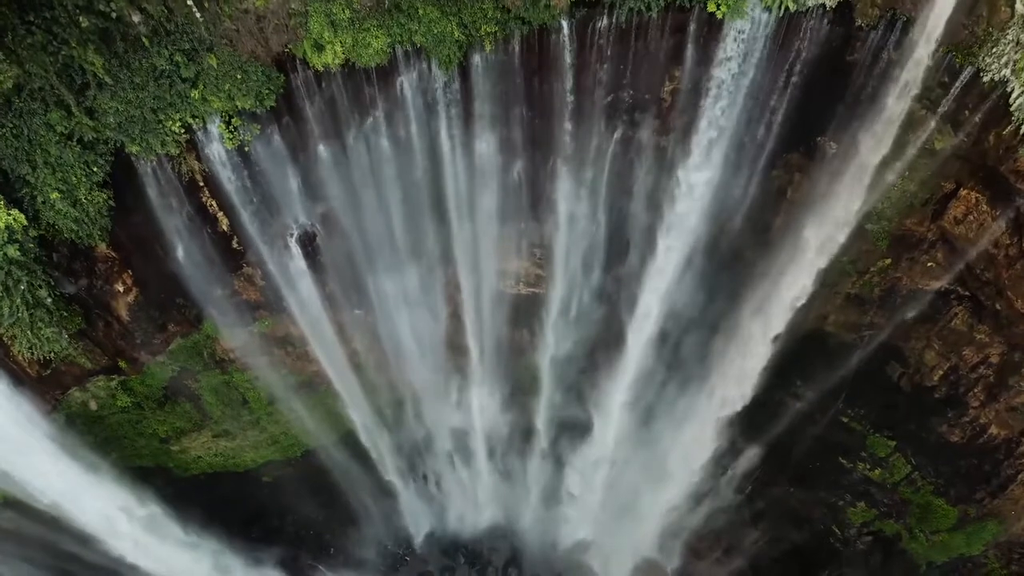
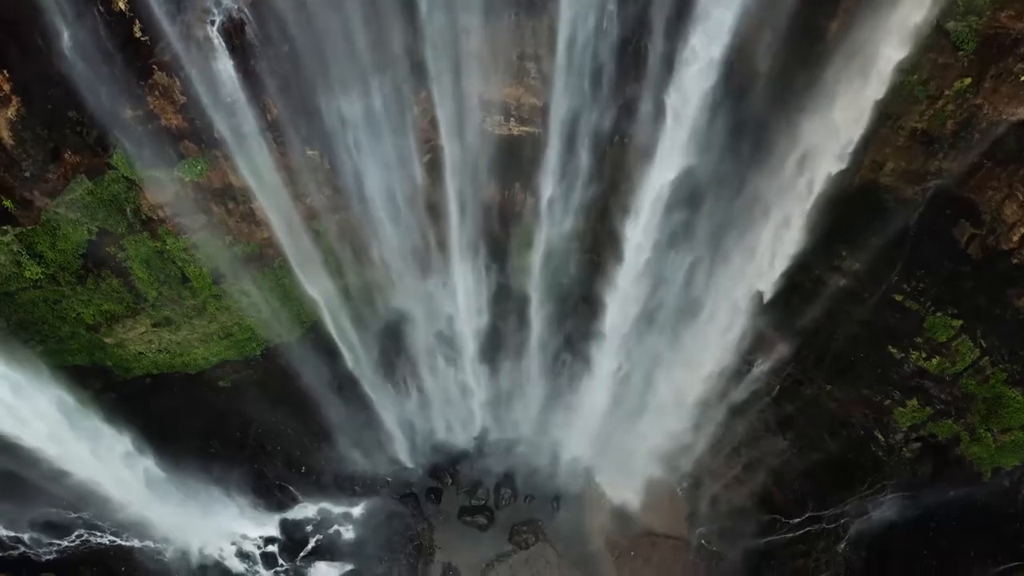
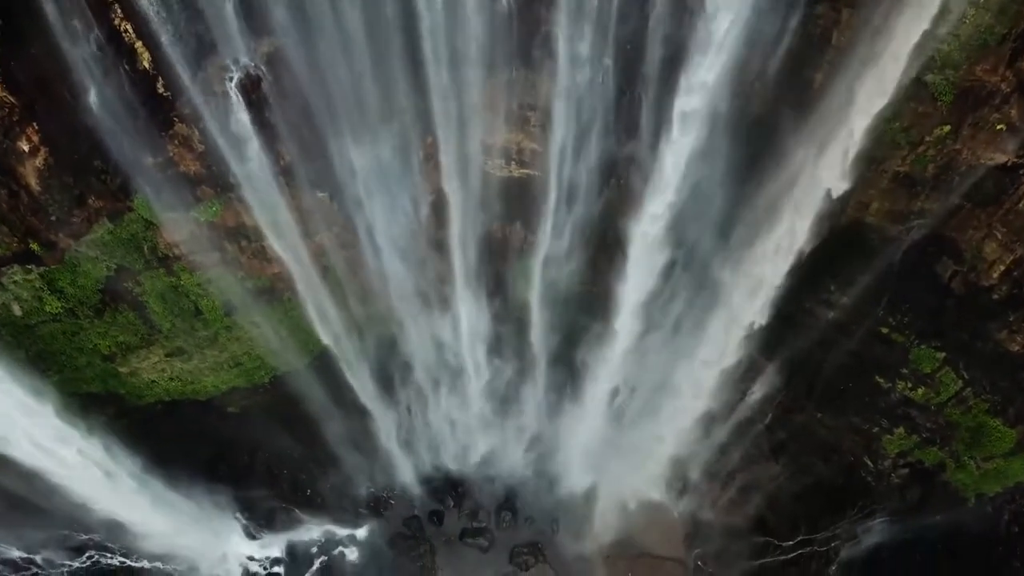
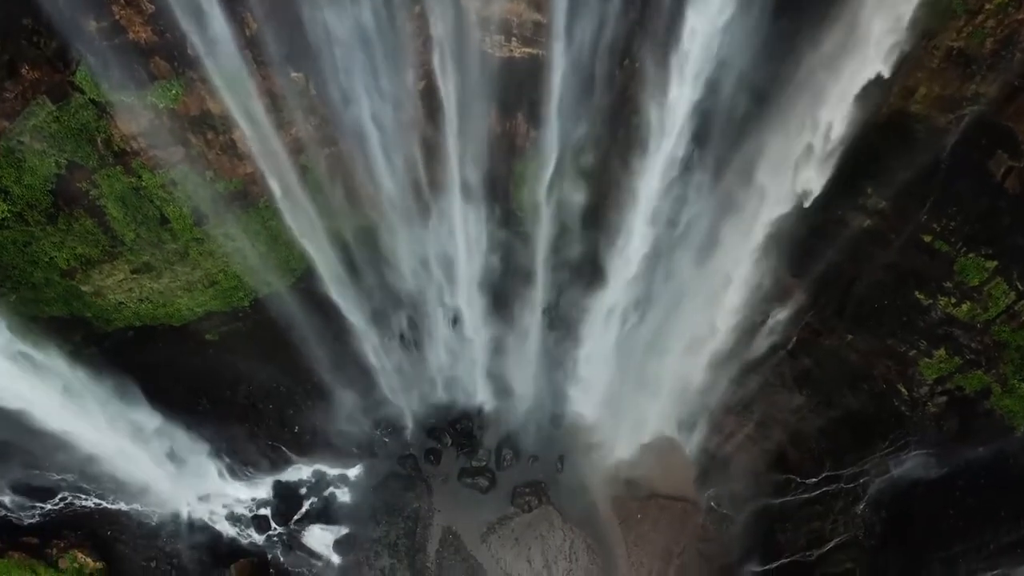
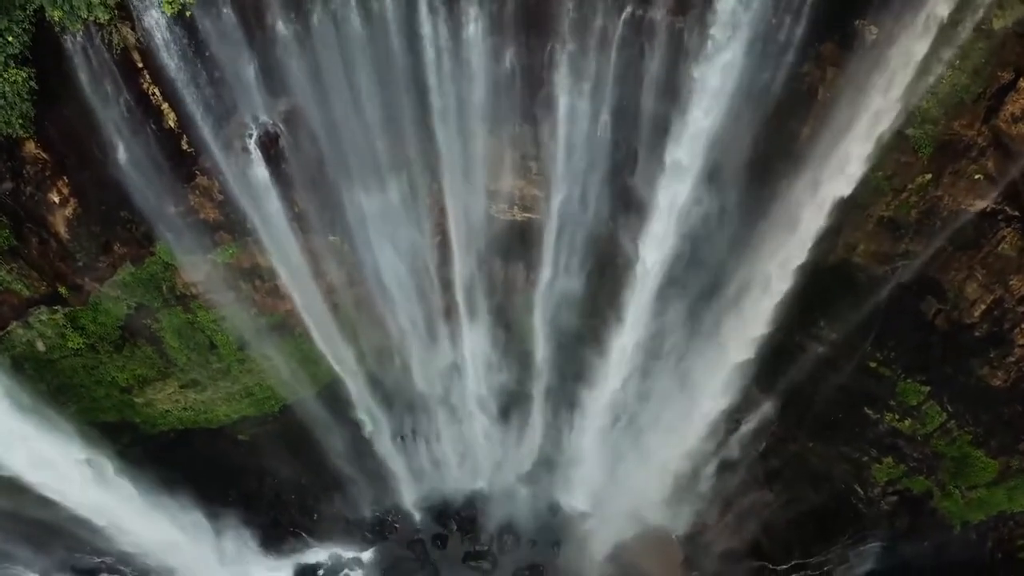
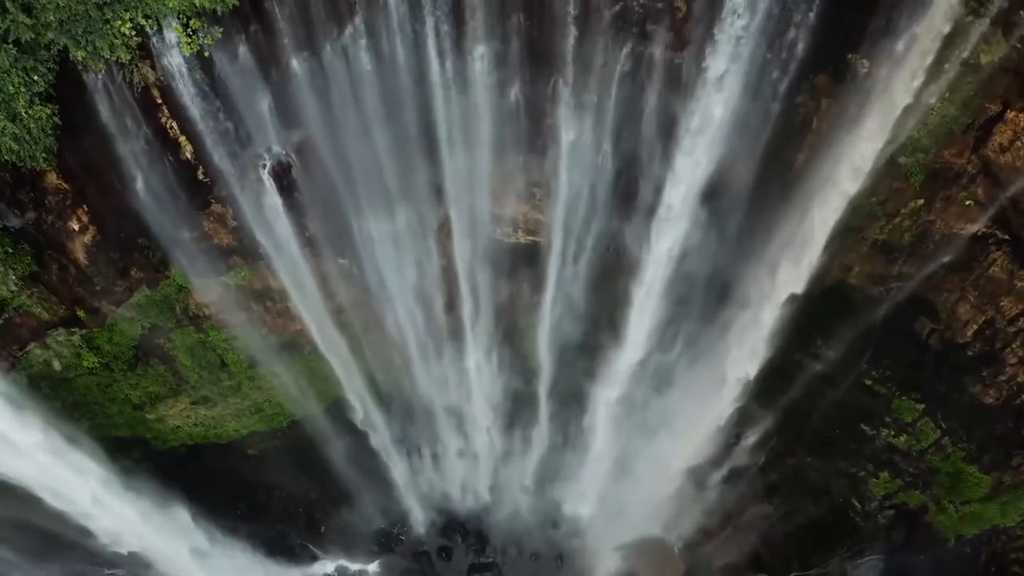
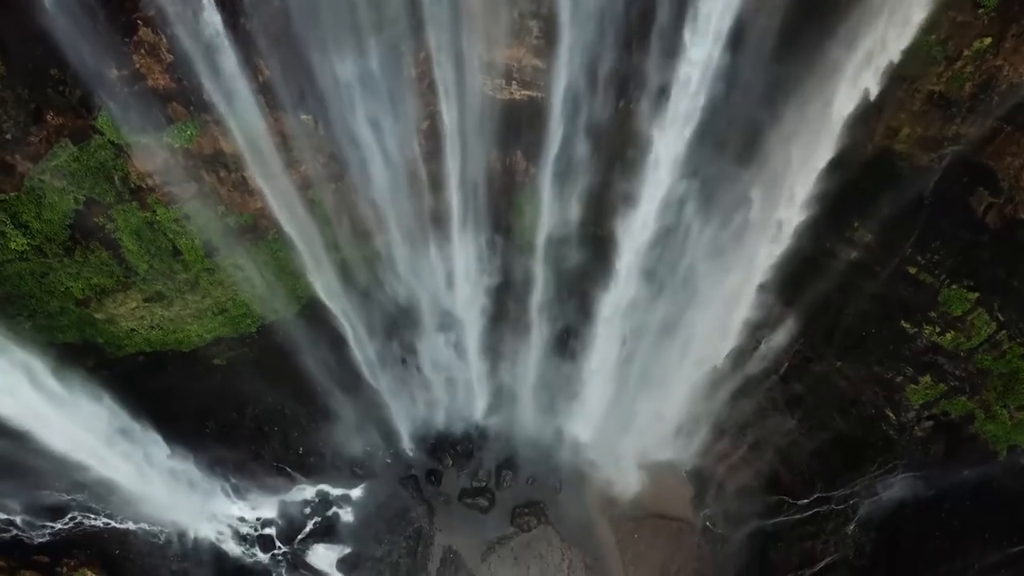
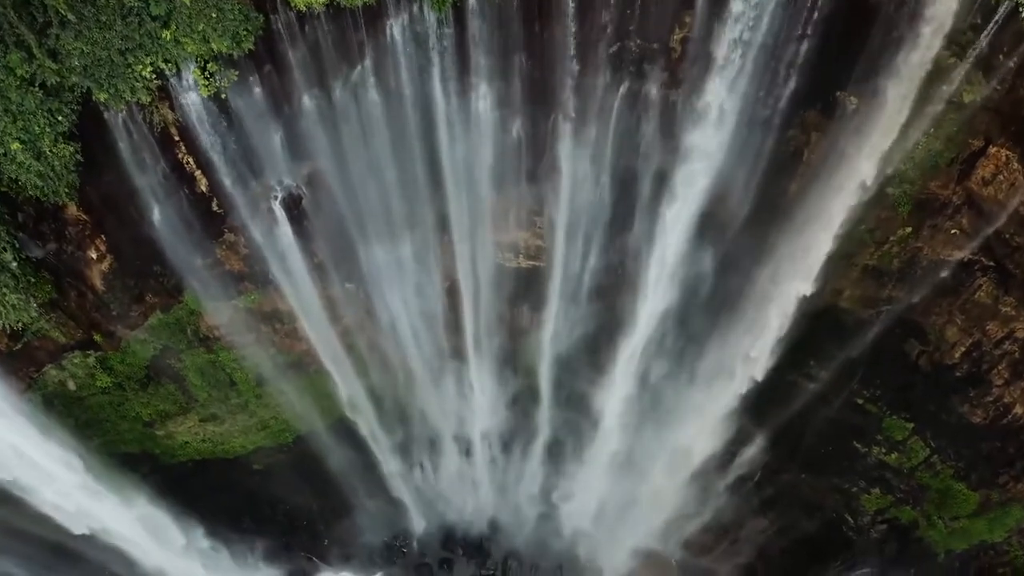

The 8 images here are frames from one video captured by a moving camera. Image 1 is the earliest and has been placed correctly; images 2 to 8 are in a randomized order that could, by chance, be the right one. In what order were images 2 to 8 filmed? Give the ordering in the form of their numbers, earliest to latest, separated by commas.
8, 6, 5, 3, 2, 7, 4
